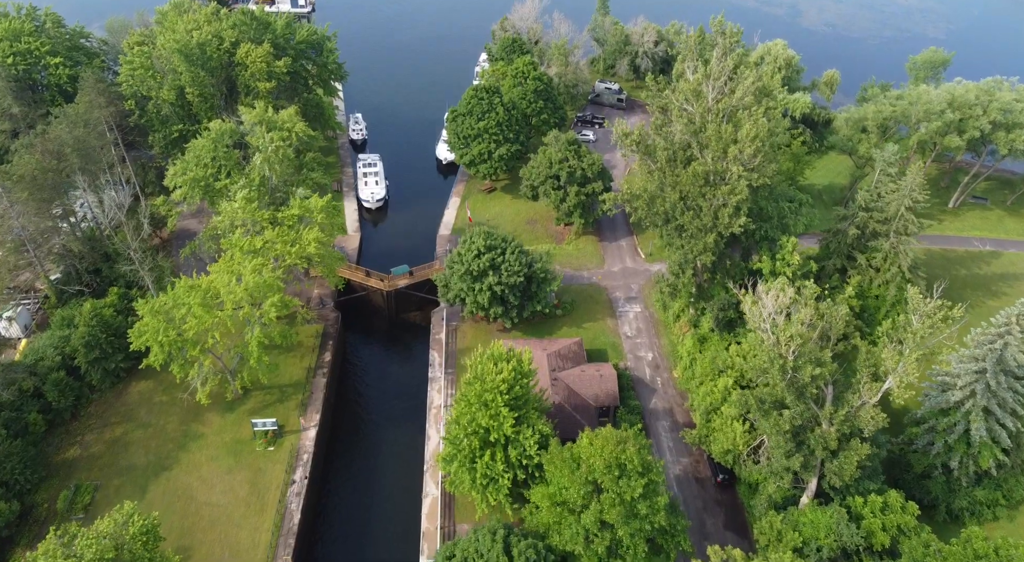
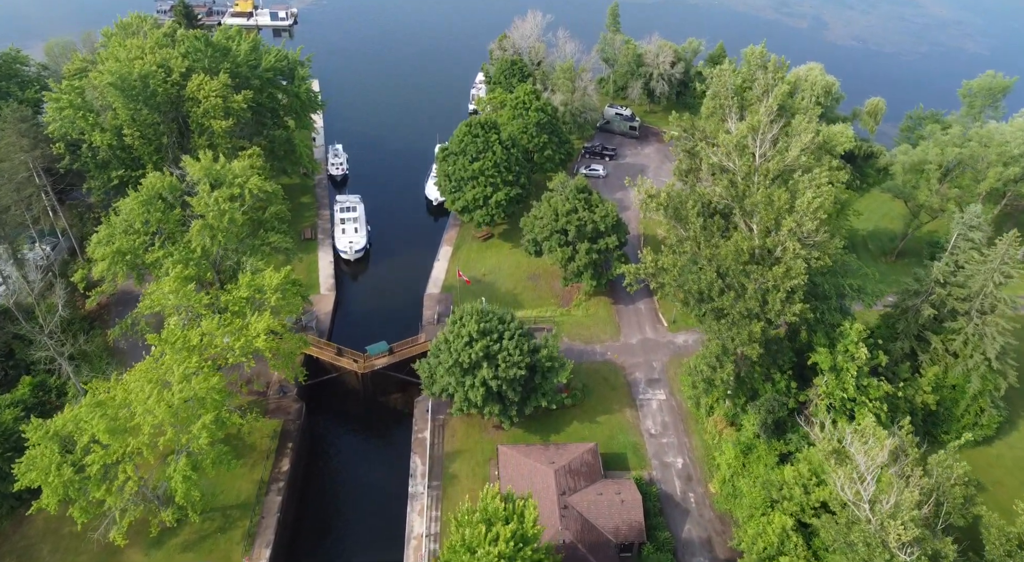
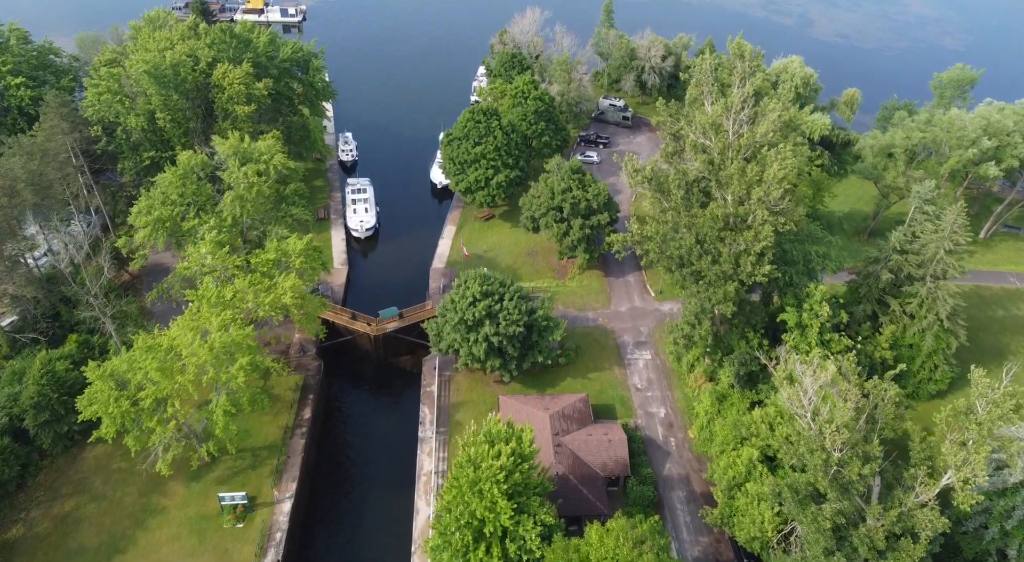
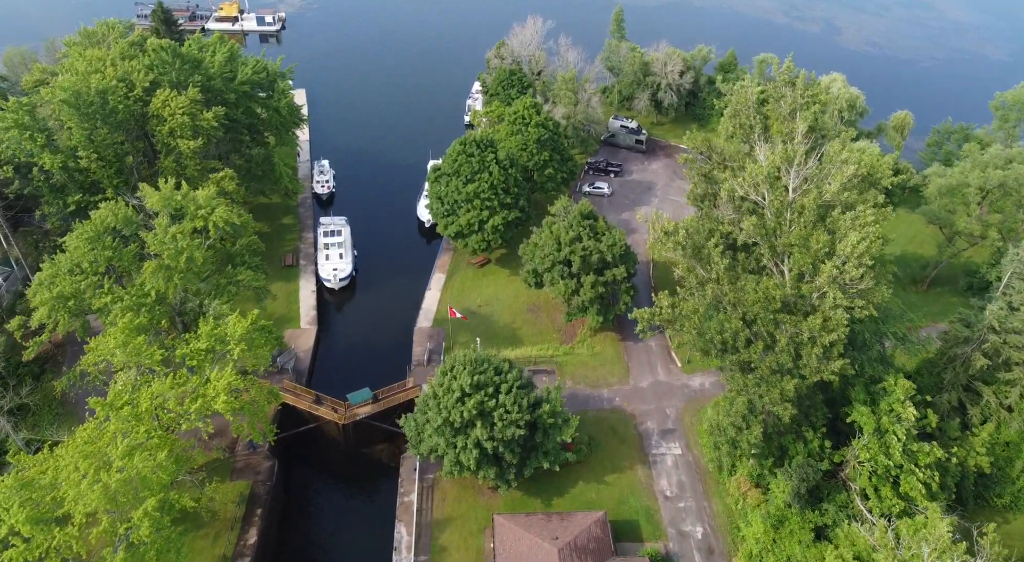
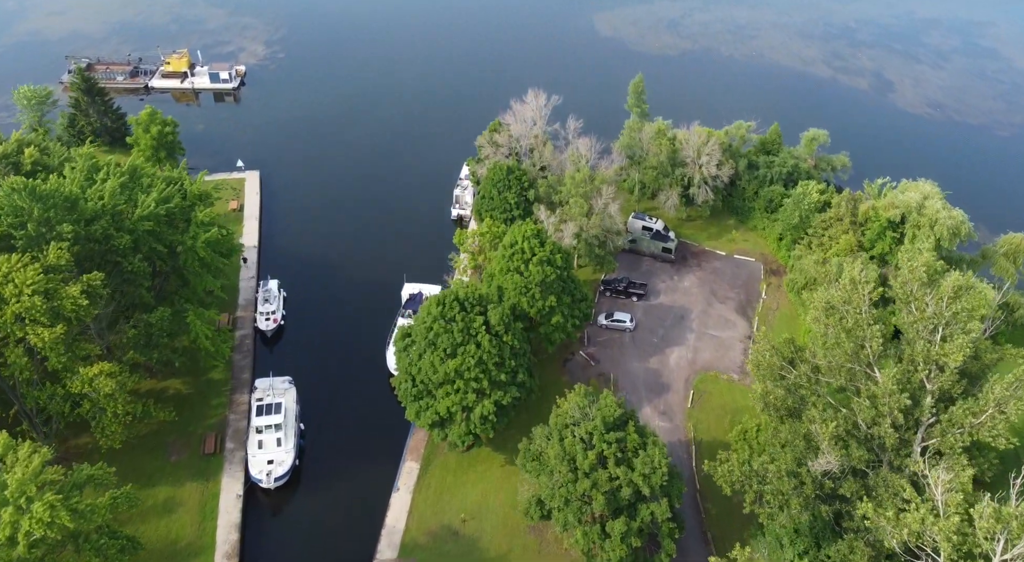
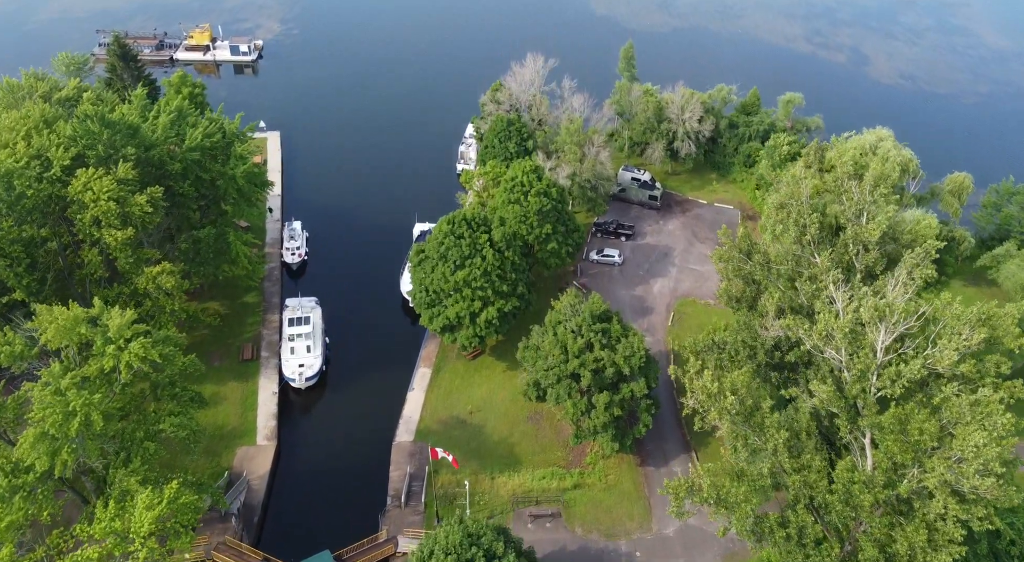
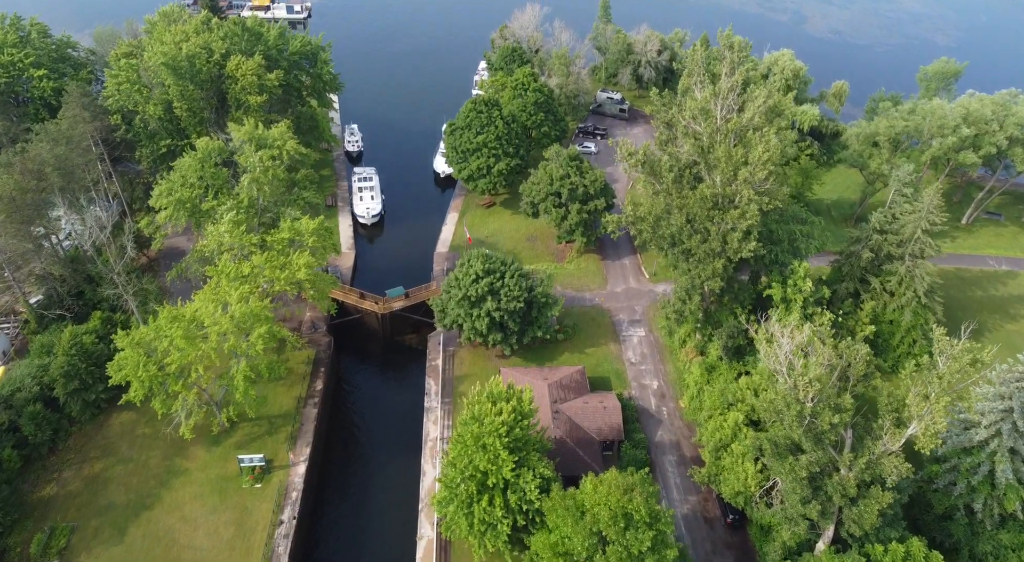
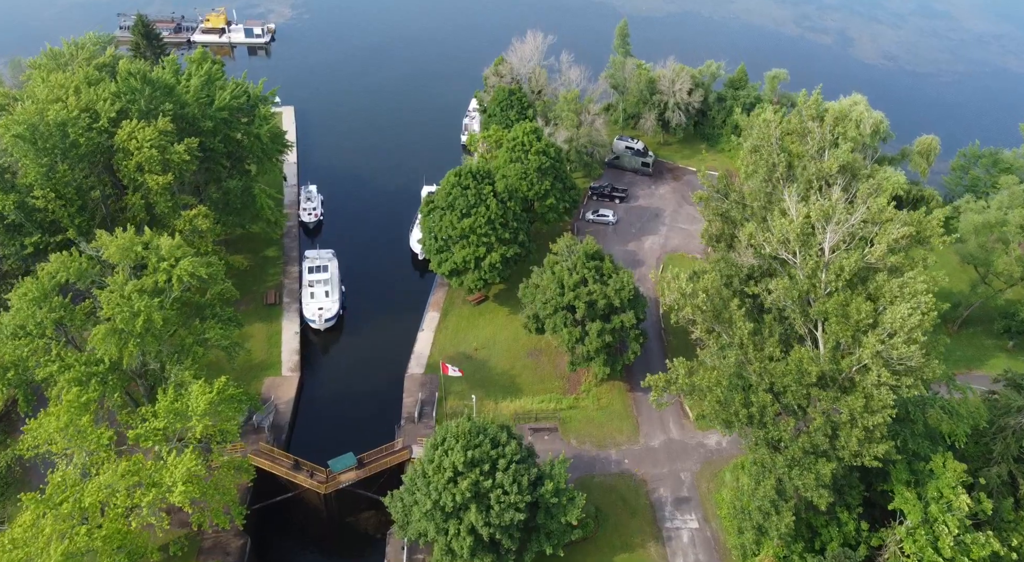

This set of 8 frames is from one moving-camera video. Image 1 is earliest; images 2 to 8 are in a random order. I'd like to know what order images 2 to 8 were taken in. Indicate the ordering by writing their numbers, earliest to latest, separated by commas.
7, 3, 2, 4, 8, 6, 5
